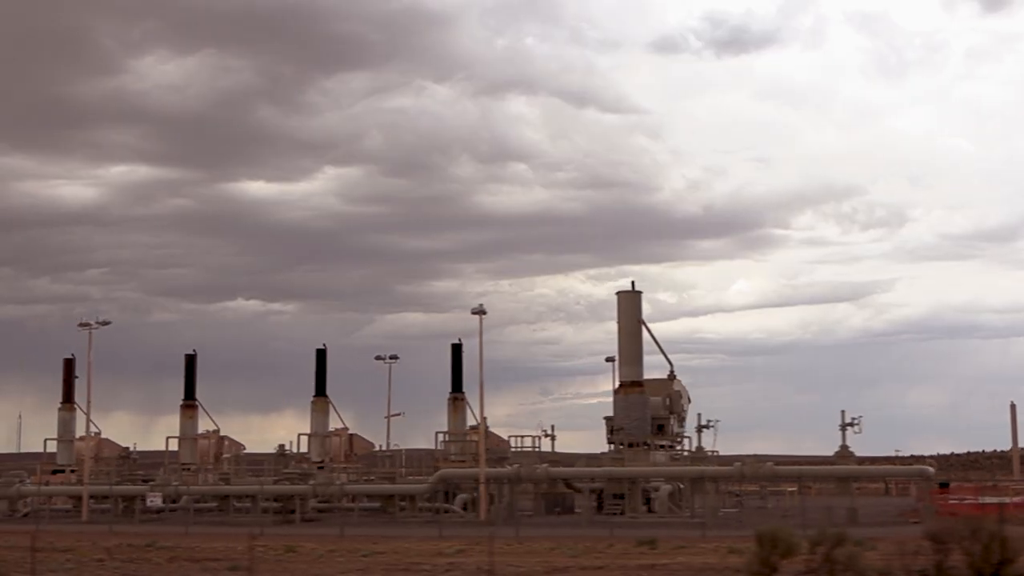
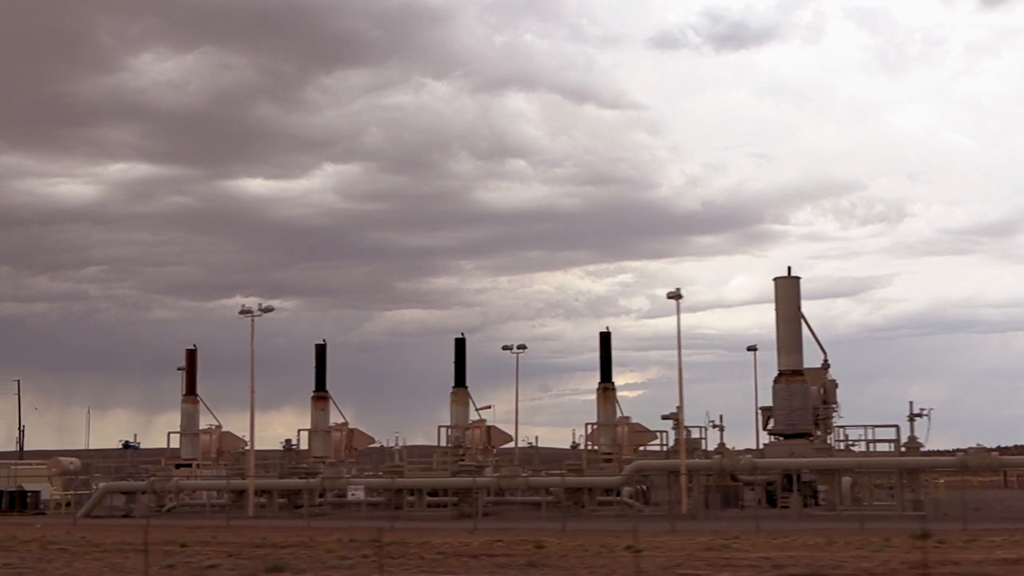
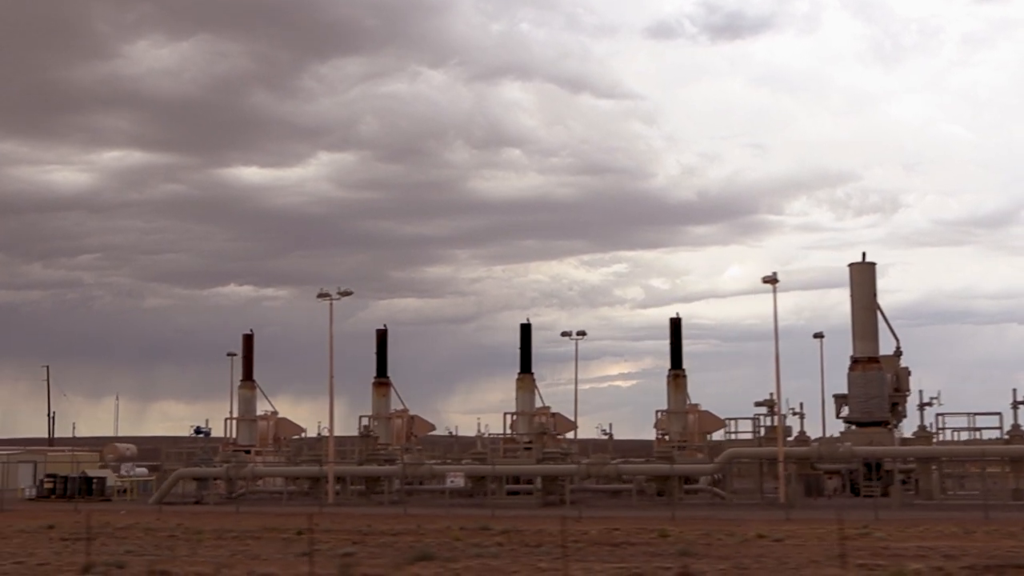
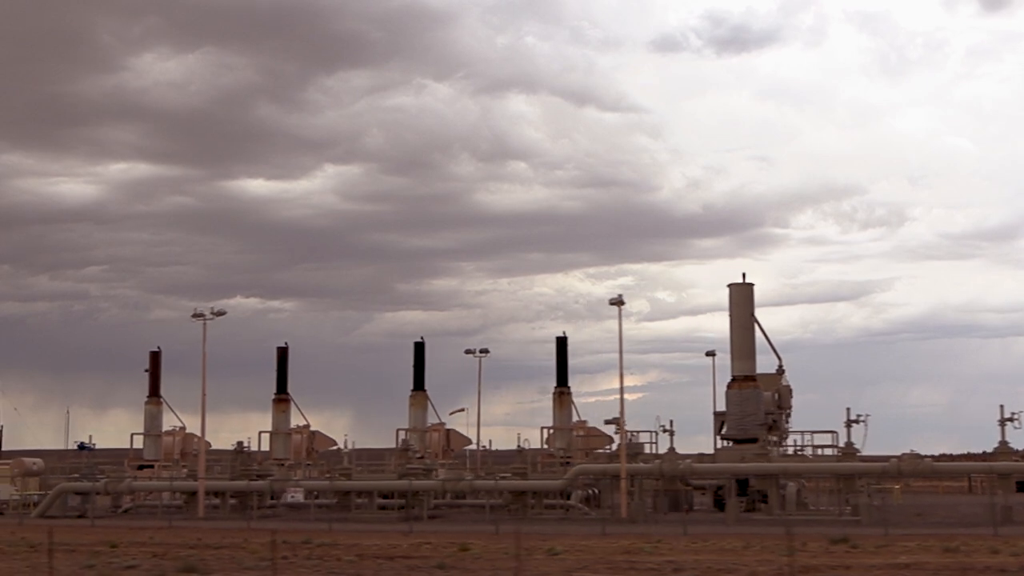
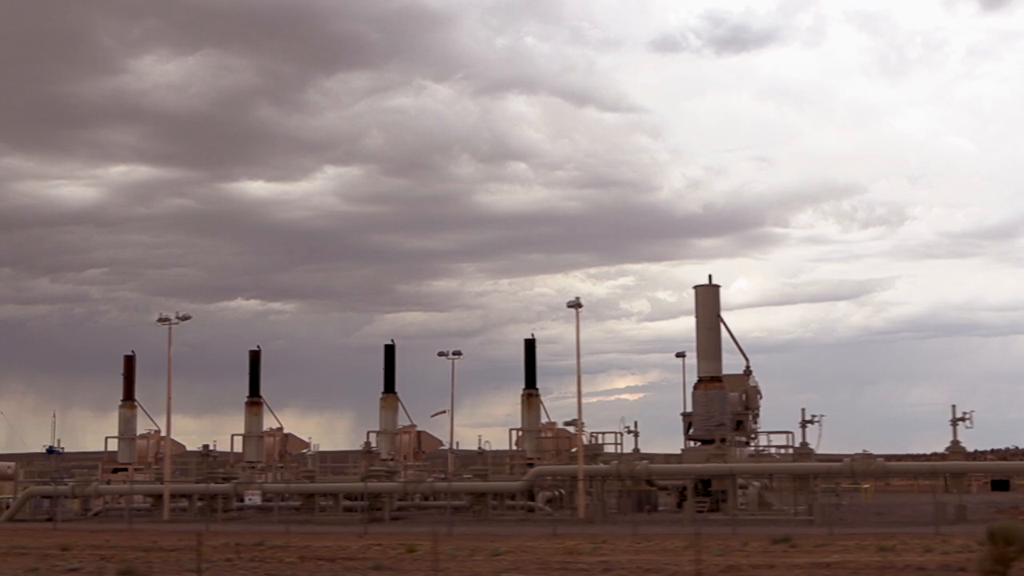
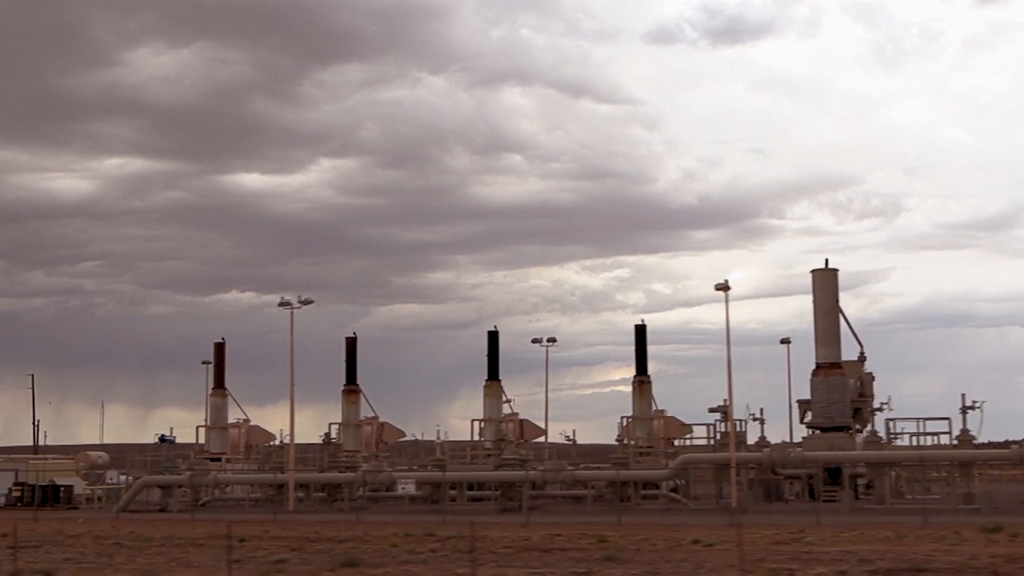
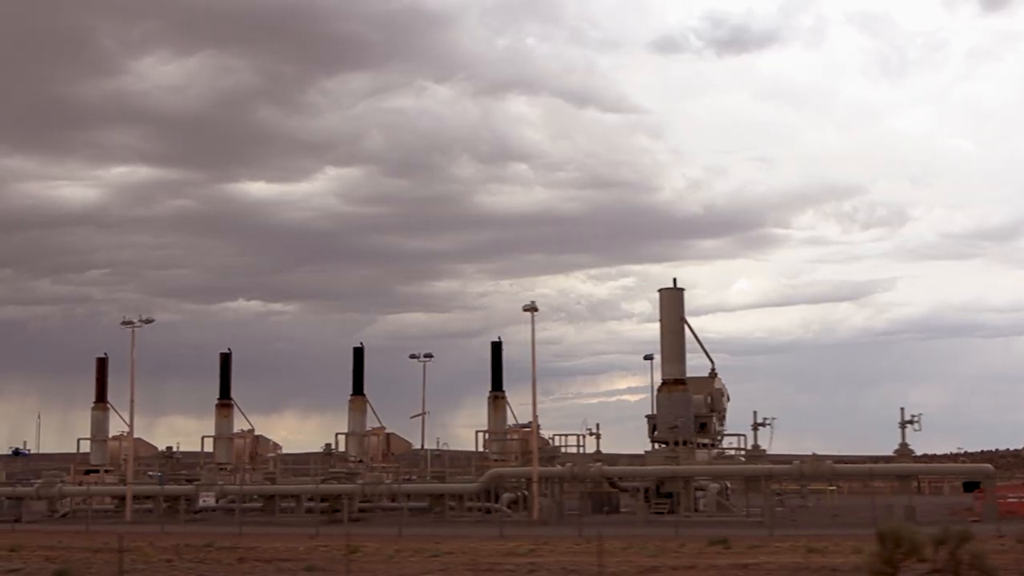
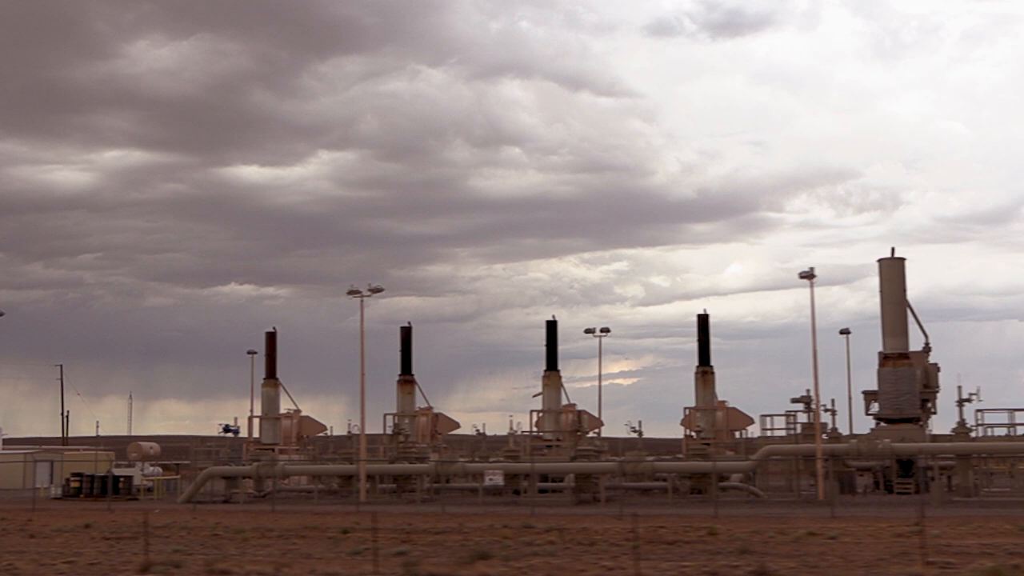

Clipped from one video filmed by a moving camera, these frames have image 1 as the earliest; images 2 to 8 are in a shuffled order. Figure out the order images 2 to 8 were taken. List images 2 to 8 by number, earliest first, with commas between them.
7, 5, 4, 2, 6, 3, 8
